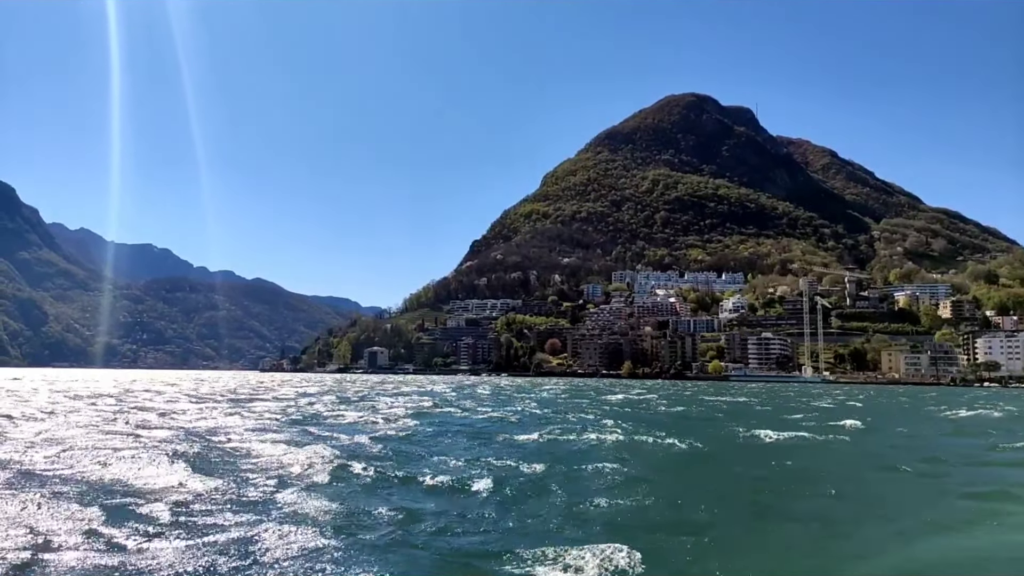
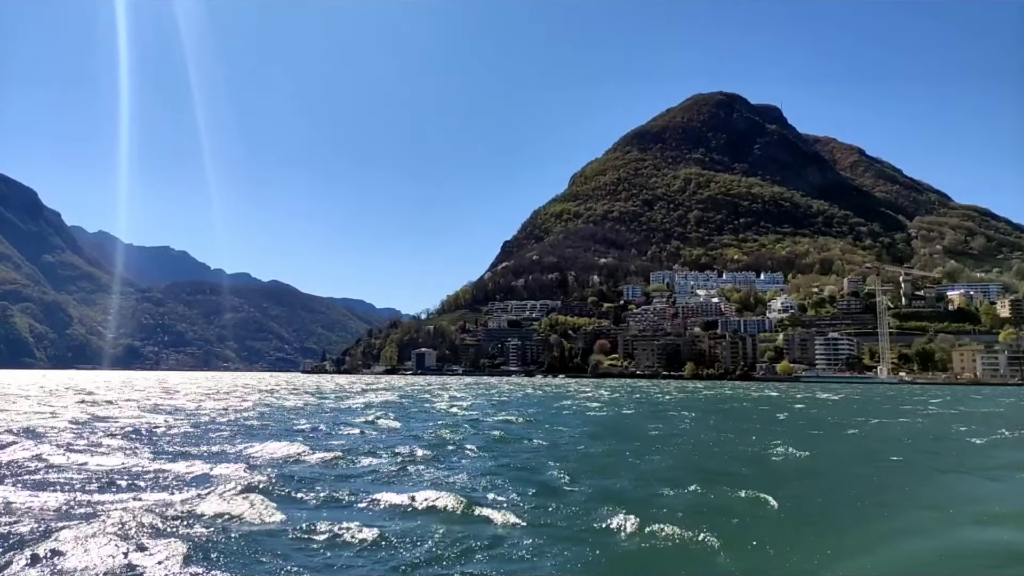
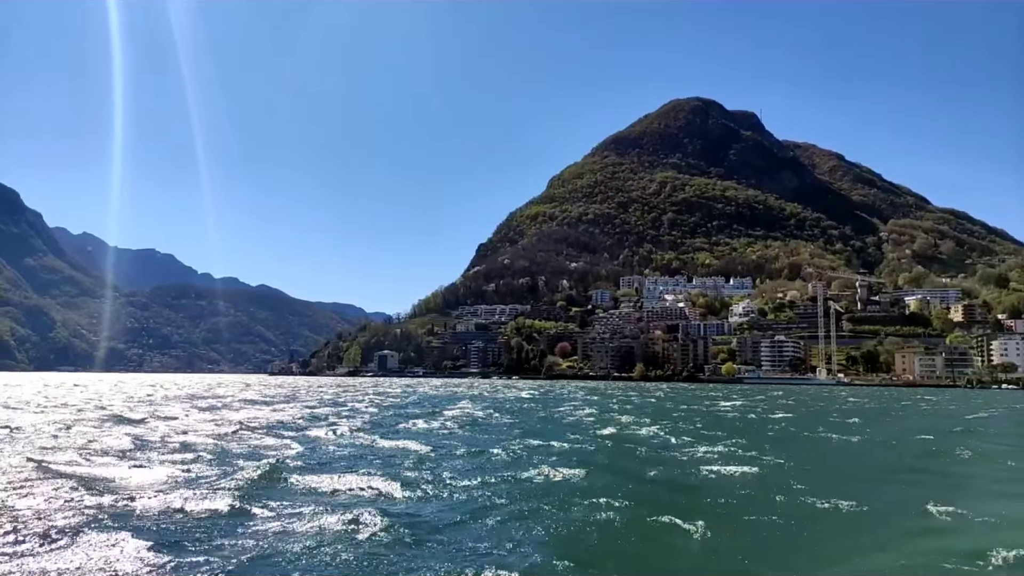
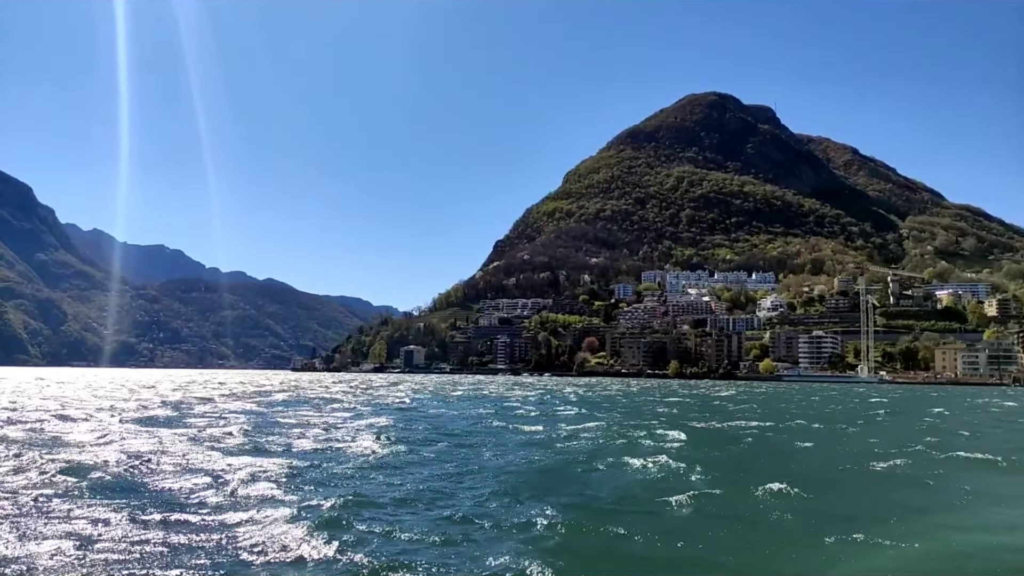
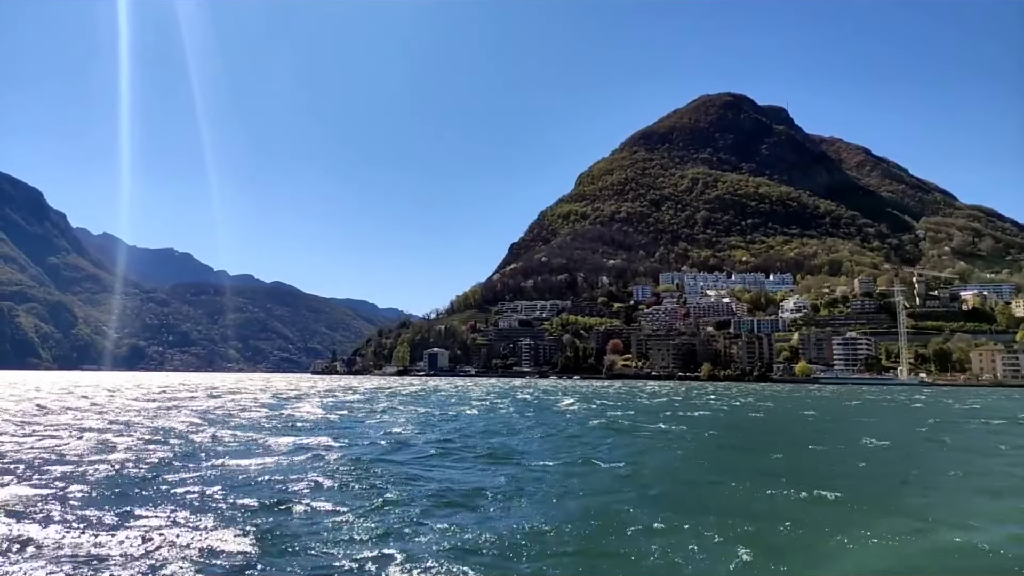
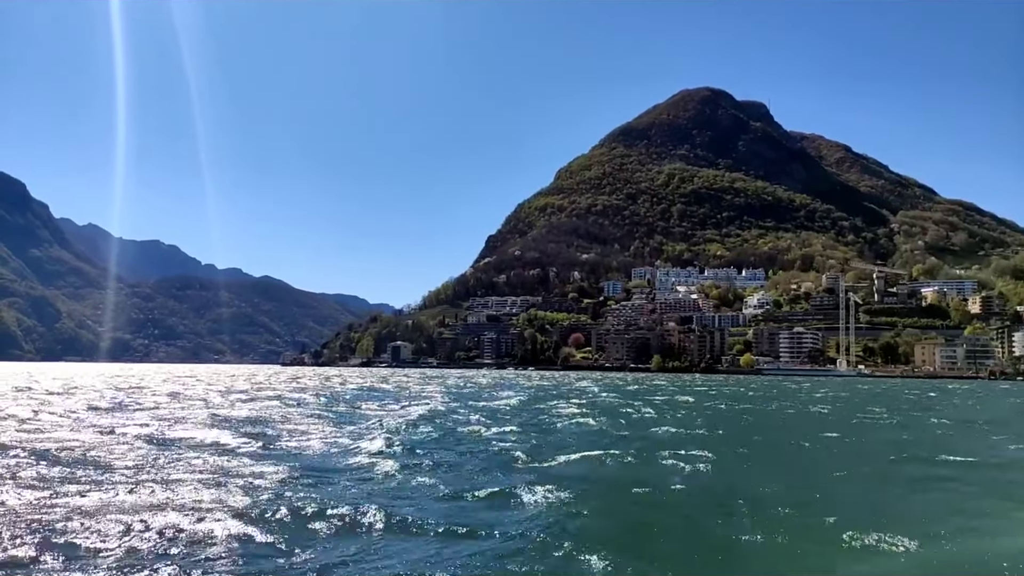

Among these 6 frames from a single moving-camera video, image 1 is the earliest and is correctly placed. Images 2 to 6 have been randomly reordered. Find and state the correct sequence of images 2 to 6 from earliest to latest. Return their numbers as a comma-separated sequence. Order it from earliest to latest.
3, 6, 4, 2, 5
